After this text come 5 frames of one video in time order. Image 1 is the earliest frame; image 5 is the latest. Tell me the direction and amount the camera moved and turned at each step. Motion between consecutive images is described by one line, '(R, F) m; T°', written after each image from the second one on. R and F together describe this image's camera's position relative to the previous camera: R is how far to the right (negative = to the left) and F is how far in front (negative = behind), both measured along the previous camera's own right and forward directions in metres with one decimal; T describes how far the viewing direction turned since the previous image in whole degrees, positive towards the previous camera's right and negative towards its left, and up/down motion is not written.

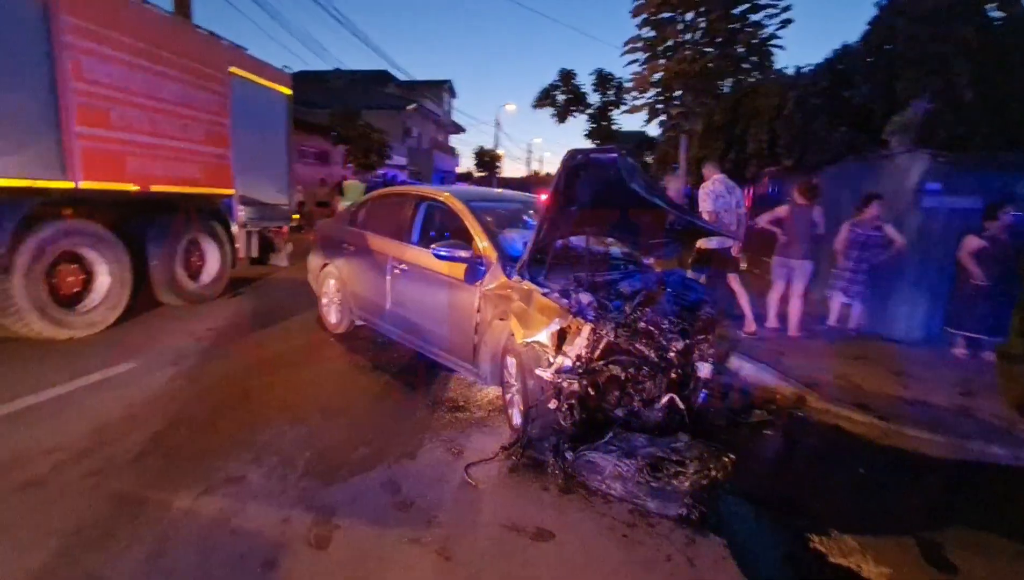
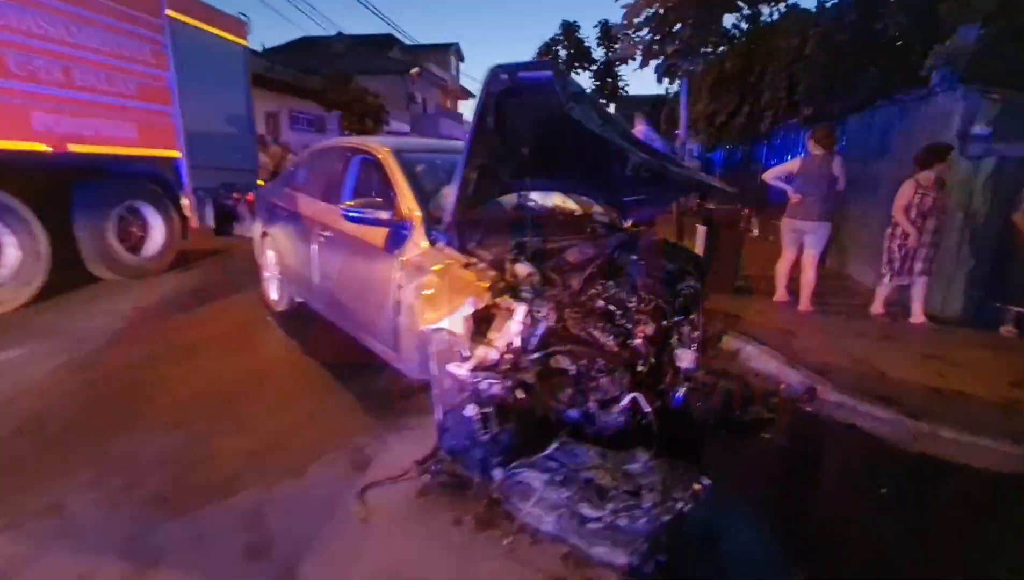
(+0.6, +0.9) m; -2°
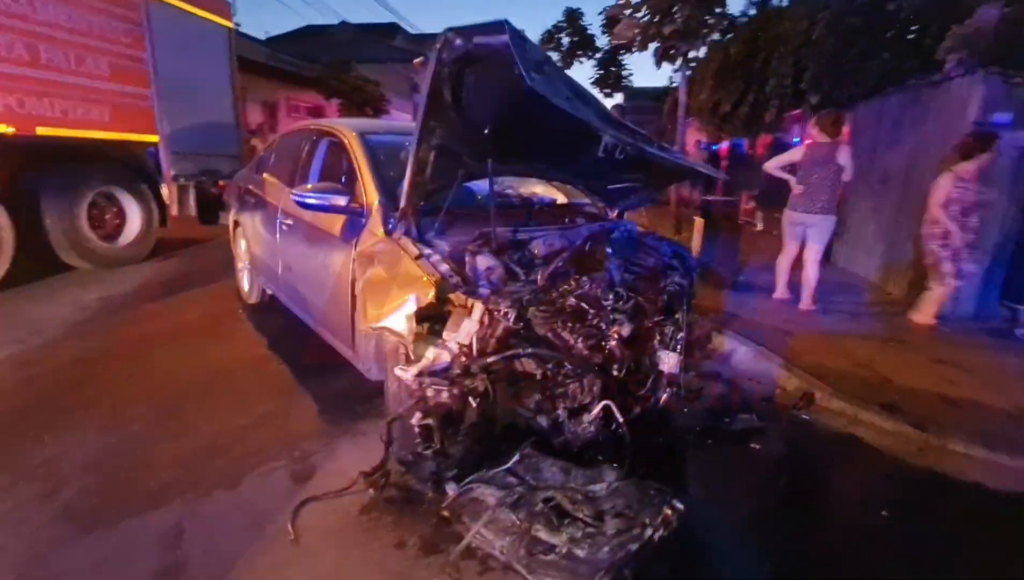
(+0.3, +0.3) m; -1°
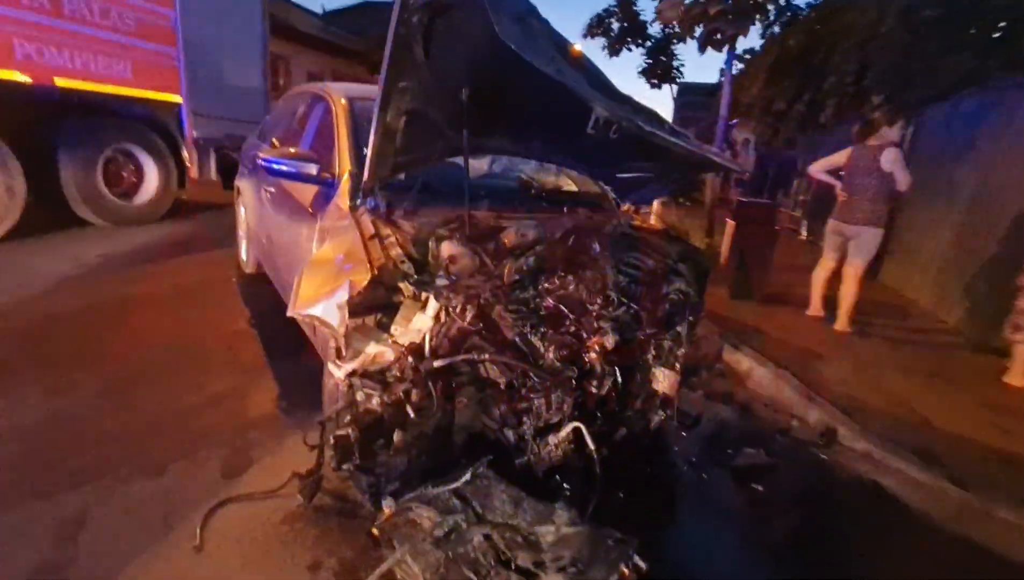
(+0.3, +0.4) m; -4°
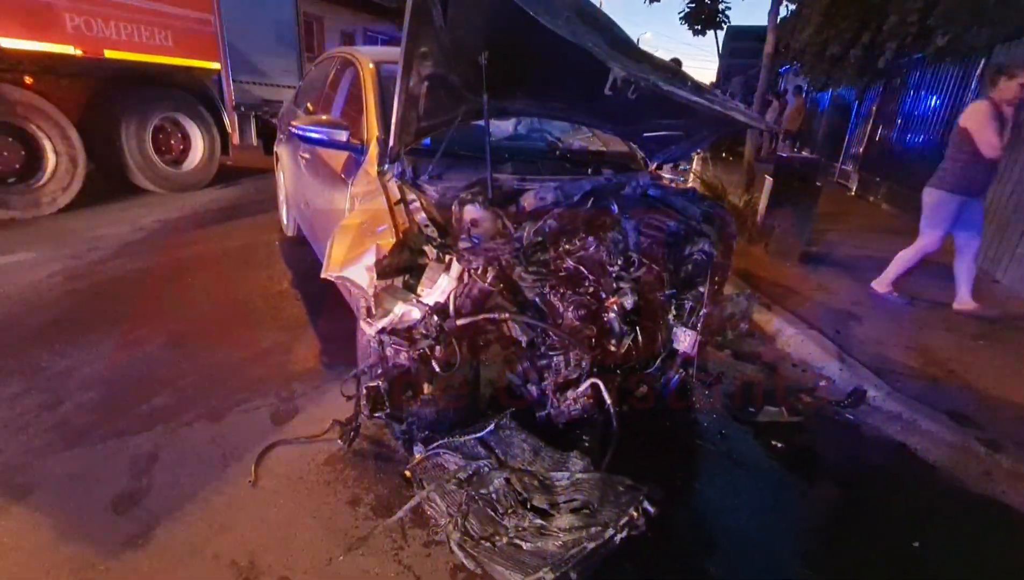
(+0.1, -0.1) m; -4°
